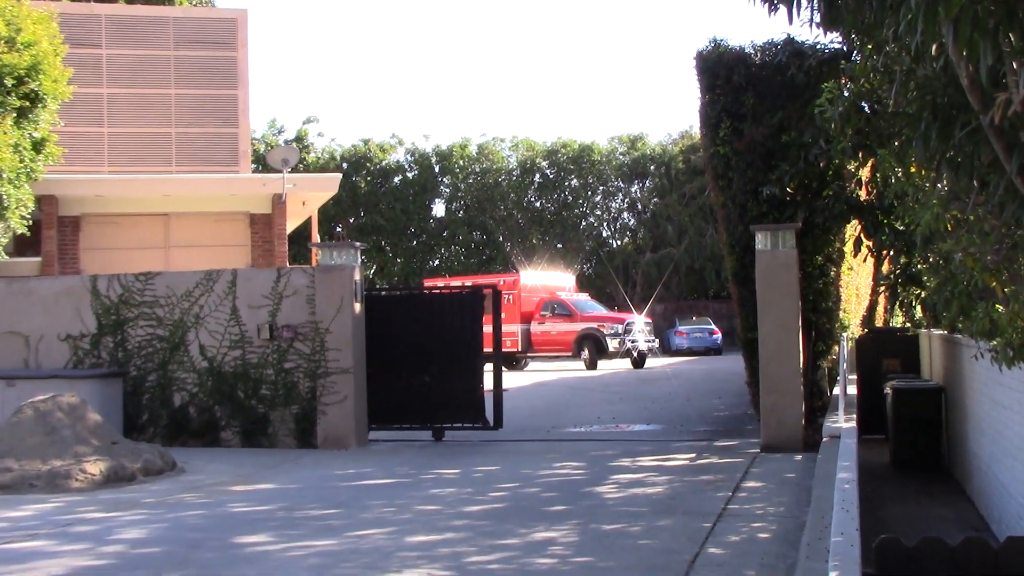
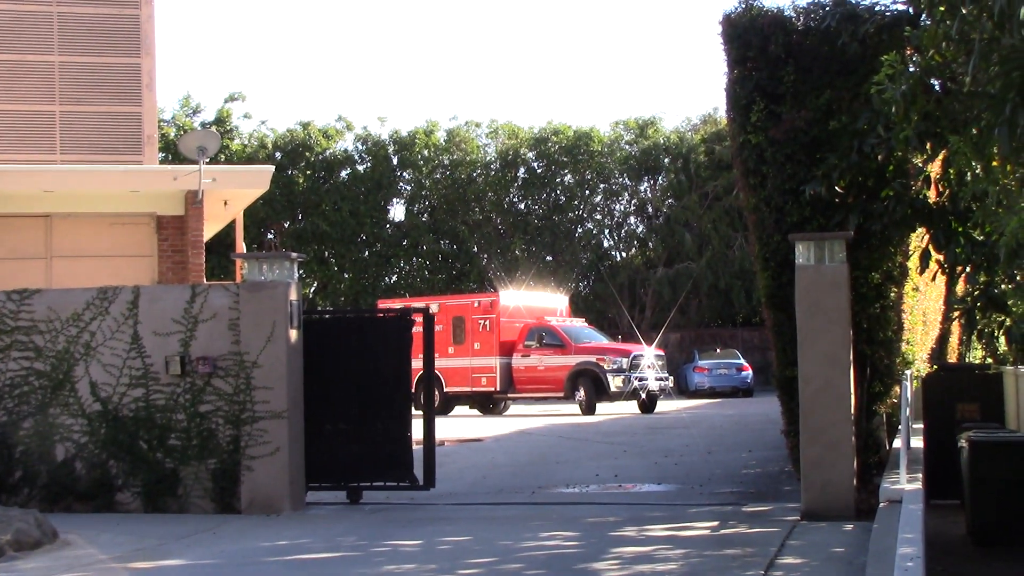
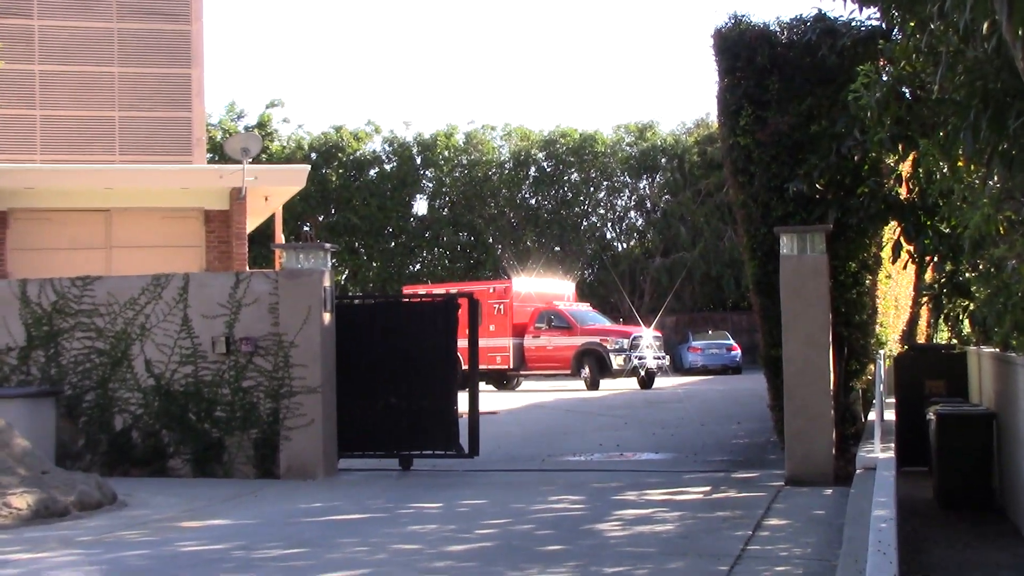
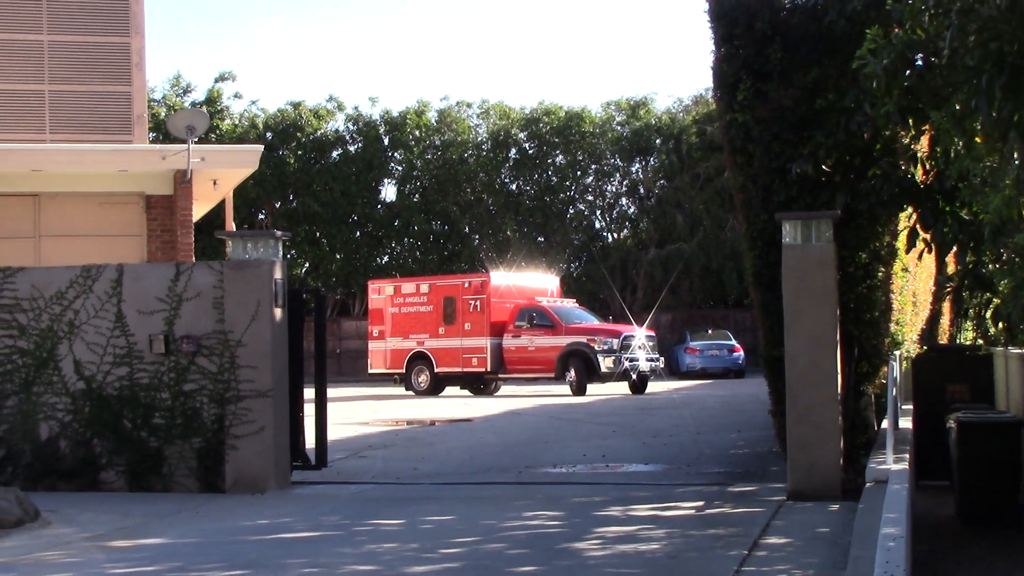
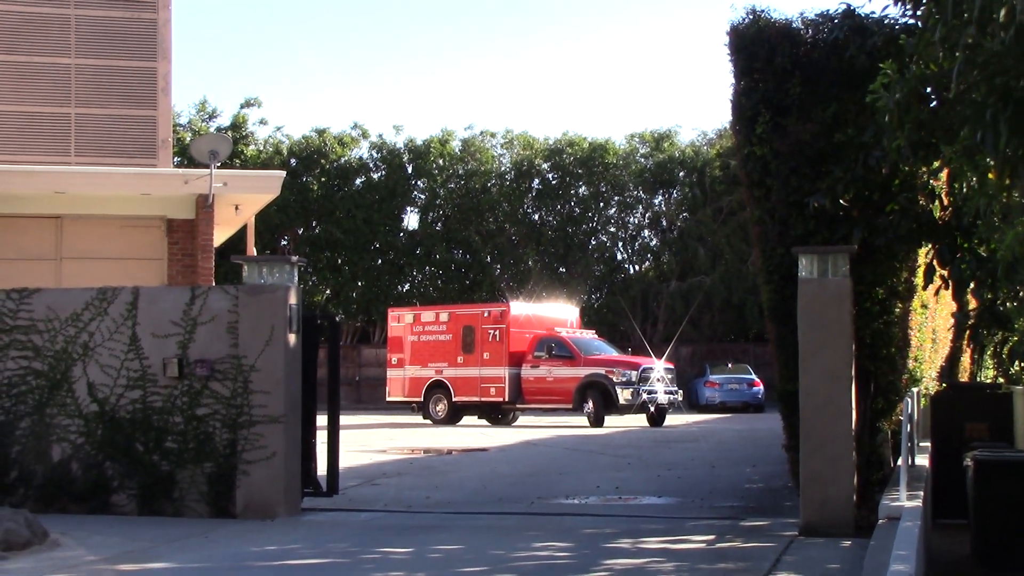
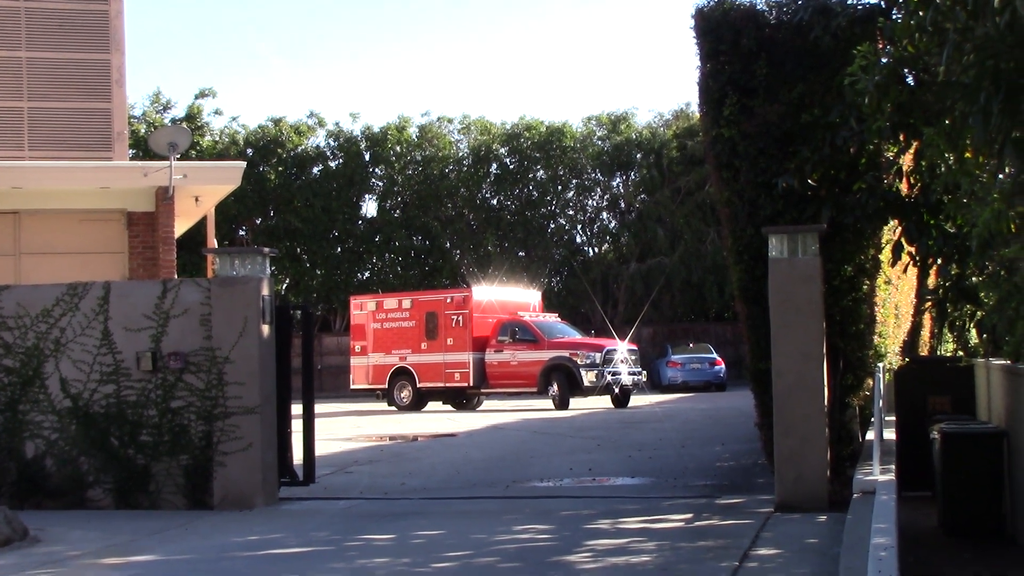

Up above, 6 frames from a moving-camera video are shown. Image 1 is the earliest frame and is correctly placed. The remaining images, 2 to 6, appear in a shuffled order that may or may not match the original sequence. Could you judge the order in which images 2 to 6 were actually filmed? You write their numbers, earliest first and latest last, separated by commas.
3, 2, 6, 4, 5
